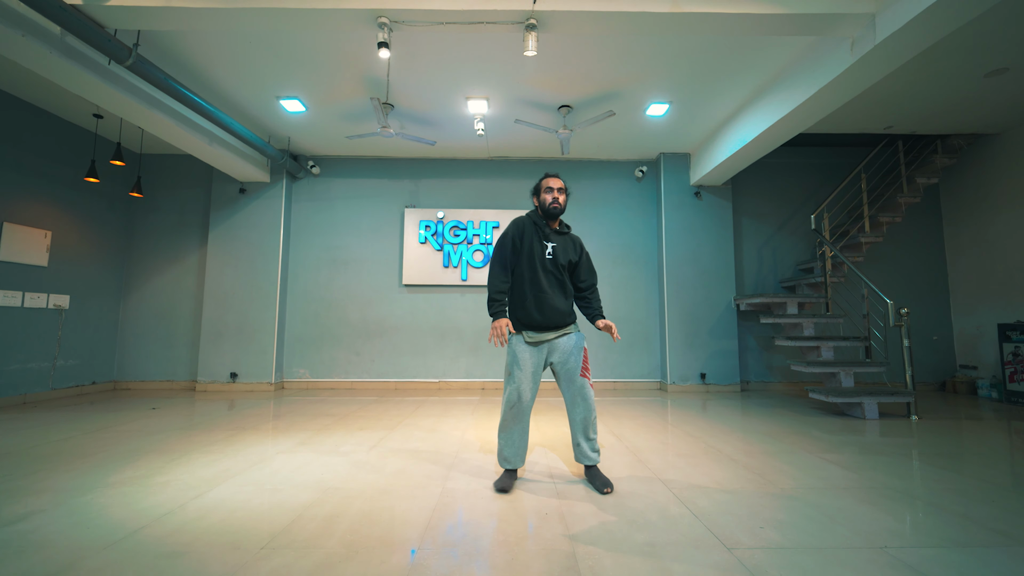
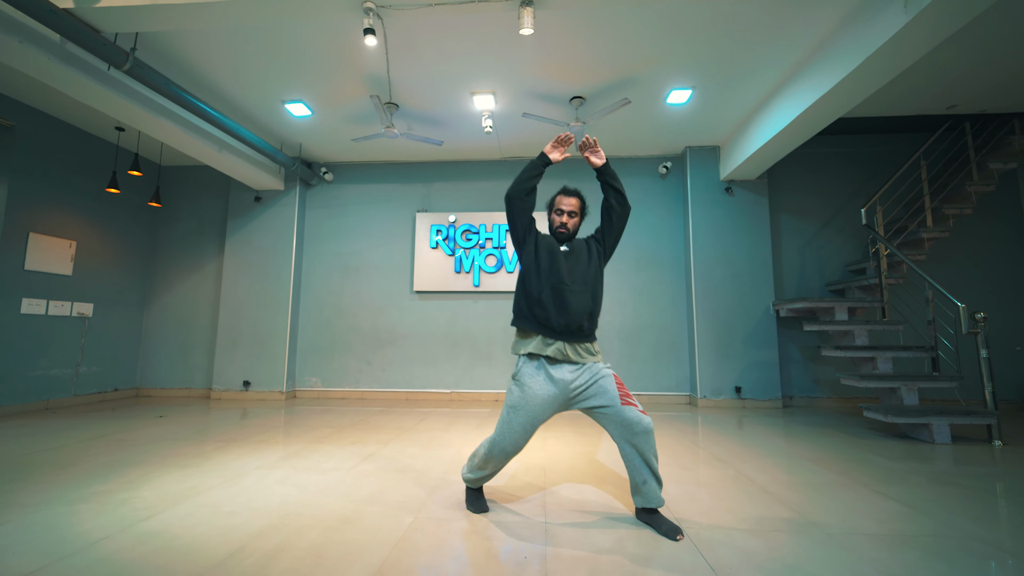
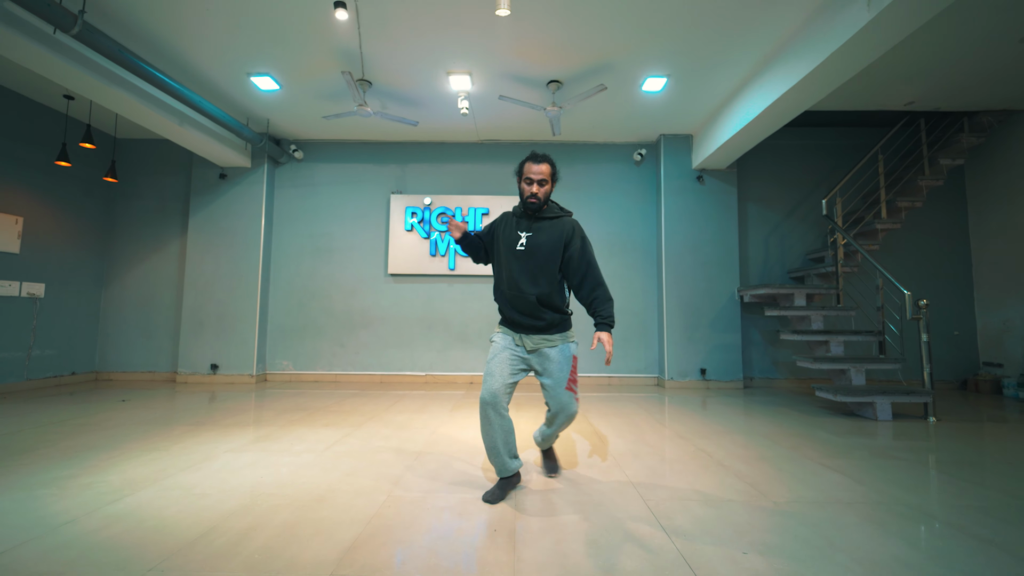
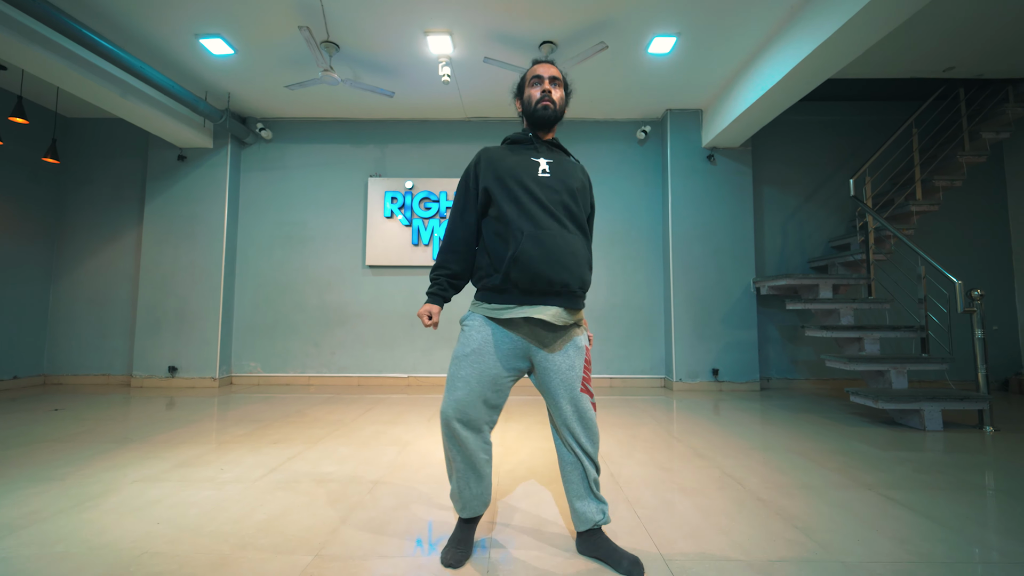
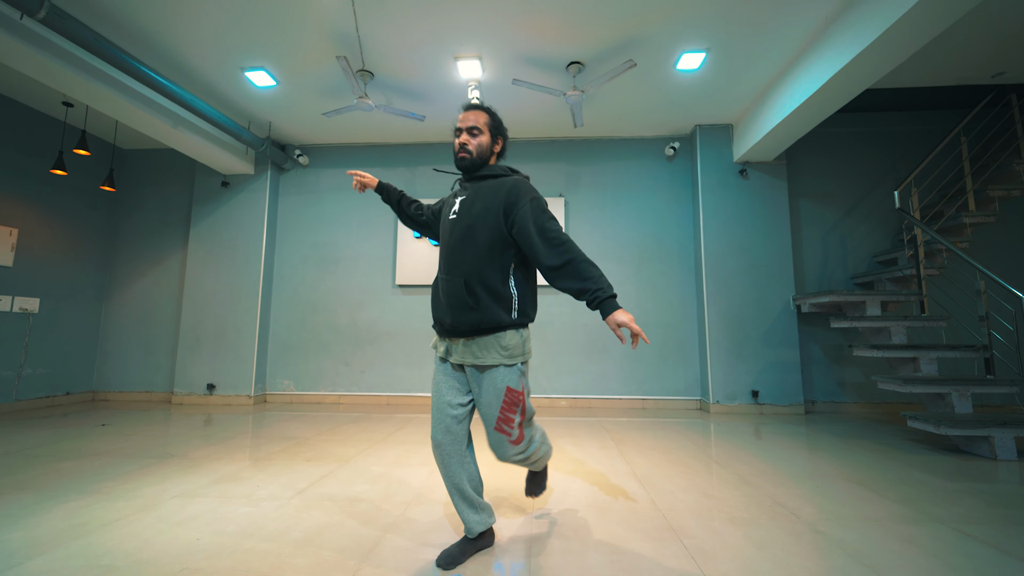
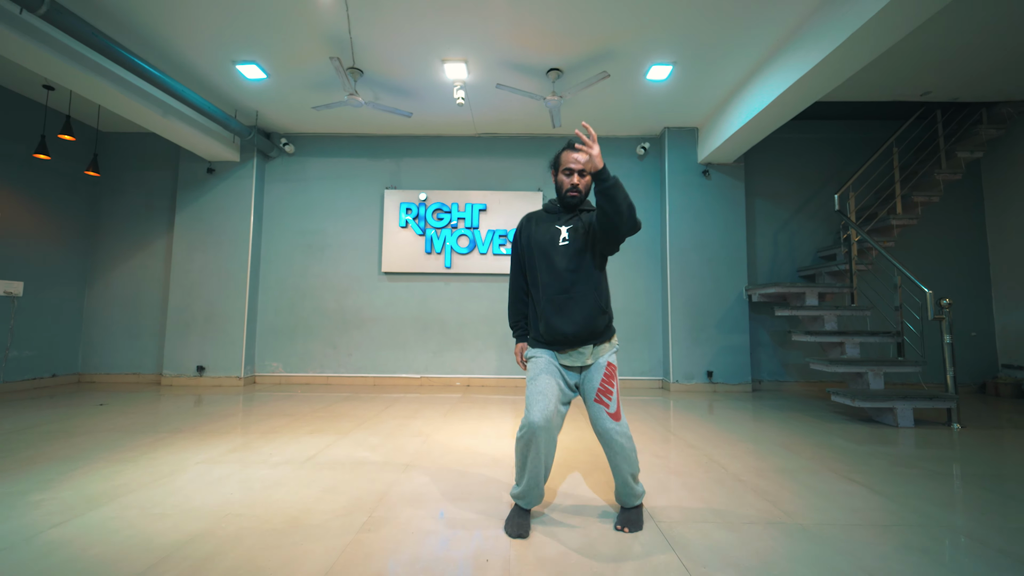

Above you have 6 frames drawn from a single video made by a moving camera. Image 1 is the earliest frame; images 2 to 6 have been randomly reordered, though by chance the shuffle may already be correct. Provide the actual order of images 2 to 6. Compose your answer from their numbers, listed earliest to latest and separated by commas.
4, 6, 3, 5, 2
